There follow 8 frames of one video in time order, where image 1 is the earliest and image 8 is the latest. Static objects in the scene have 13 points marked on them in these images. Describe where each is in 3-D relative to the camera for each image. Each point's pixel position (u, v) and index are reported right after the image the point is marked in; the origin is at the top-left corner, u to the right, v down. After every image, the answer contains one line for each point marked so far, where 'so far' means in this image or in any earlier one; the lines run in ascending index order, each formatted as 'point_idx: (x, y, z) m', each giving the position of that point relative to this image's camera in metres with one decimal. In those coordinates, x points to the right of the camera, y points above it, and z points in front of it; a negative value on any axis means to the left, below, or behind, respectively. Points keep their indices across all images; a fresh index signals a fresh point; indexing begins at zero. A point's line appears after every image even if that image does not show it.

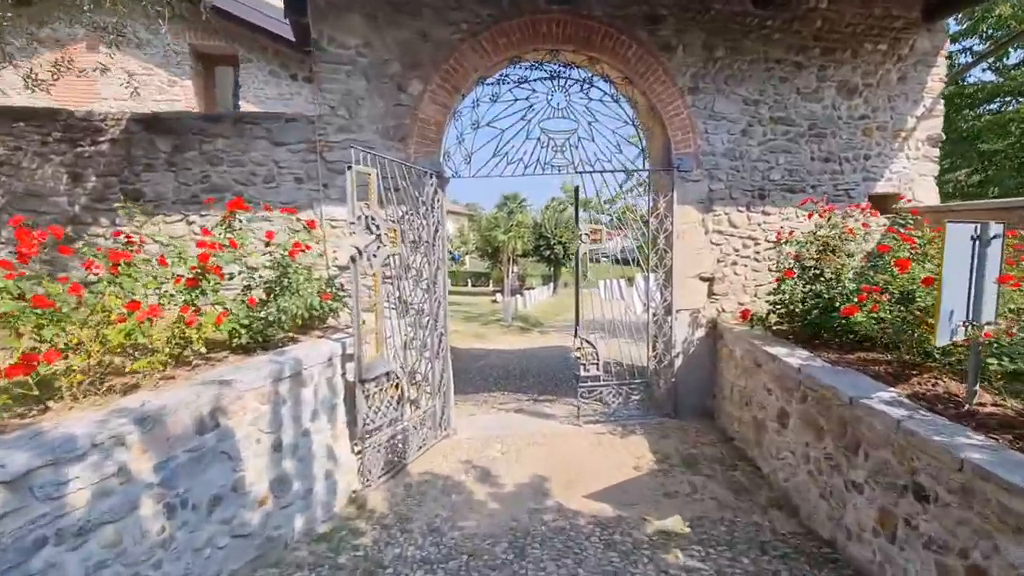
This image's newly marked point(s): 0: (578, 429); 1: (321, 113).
0: (+0.7, -1.4, +4.8) m
1: (-1.7, +1.6, +4.4) m
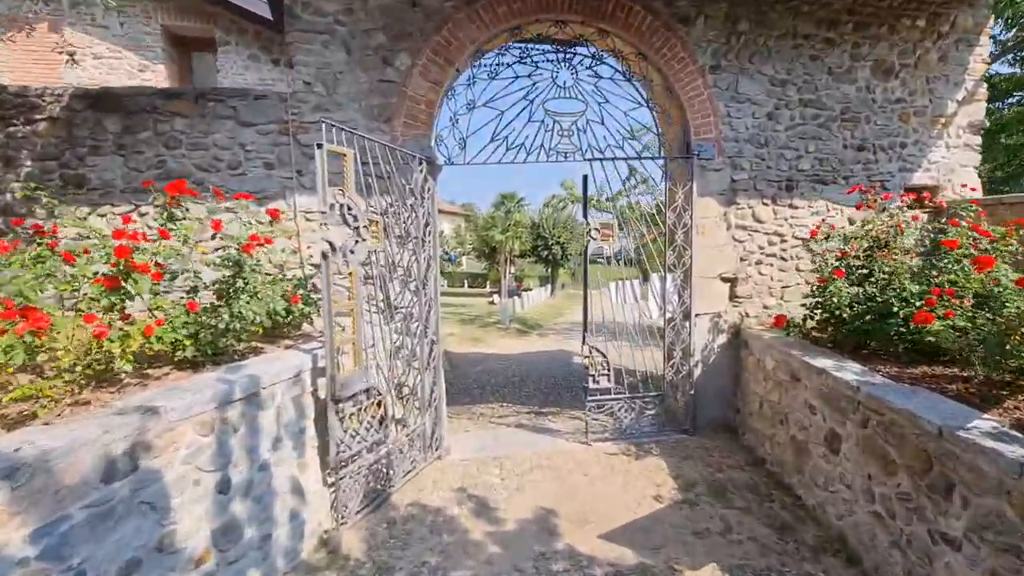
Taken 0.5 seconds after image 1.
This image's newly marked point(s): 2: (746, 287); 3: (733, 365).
0: (+0.7, -1.4, +4.3) m
1: (-1.7, +1.6, +3.9) m
2: (+2.2, 0.0, +4.7) m
3: (+2.1, -0.7, +4.6) m
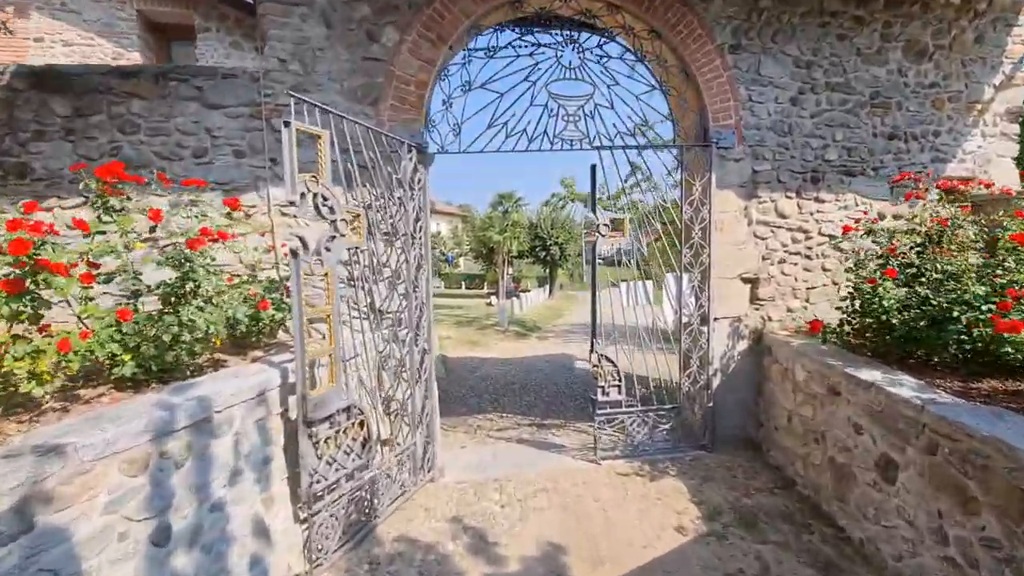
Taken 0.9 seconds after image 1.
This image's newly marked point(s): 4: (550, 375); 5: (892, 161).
0: (+0.7, -1.4, +3.8) m
1: (-1.7, +1.5, +3.4) m
2: (+2.2, 0.0, +4.3) m
3: (+2.1, -0.7, +4.2) m
4: (+0.6, -1.4, +7.7) m
5: (+3.5, +1.2, +4.5) m
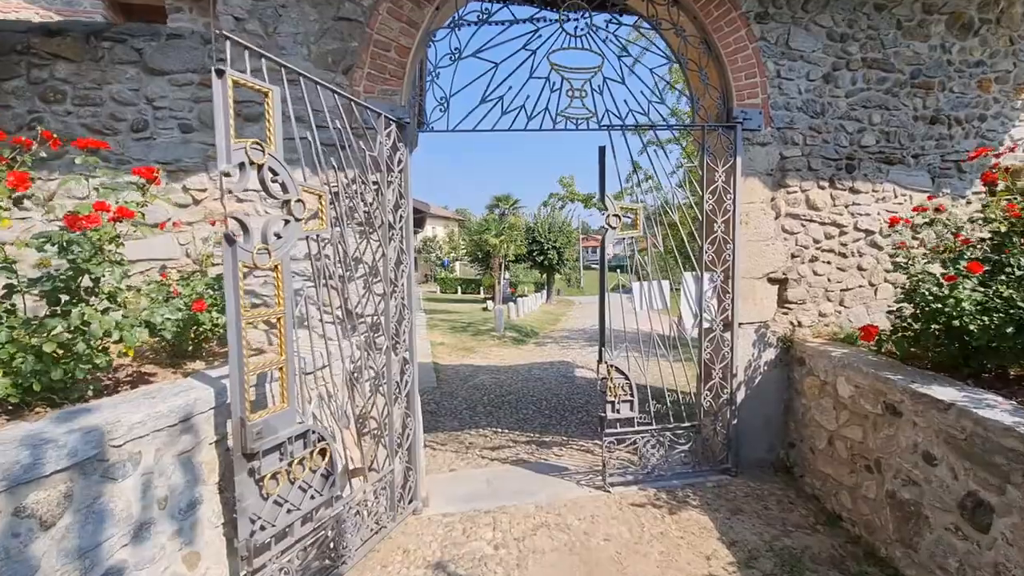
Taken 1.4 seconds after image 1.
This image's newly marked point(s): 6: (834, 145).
0: (+0.6, -1.4, +3.3) m
1: (-1.7, +1.5, +2.9) m
2: (+2.2, 0.0, +3.8) m
3: (+2.1, -0.8, +3.7) m
4: (+0.5, -1.4, +7.1) m
5: (+3.4, +1.1, +4.0) m
6: (+2.5, +1.1, +3.8) m
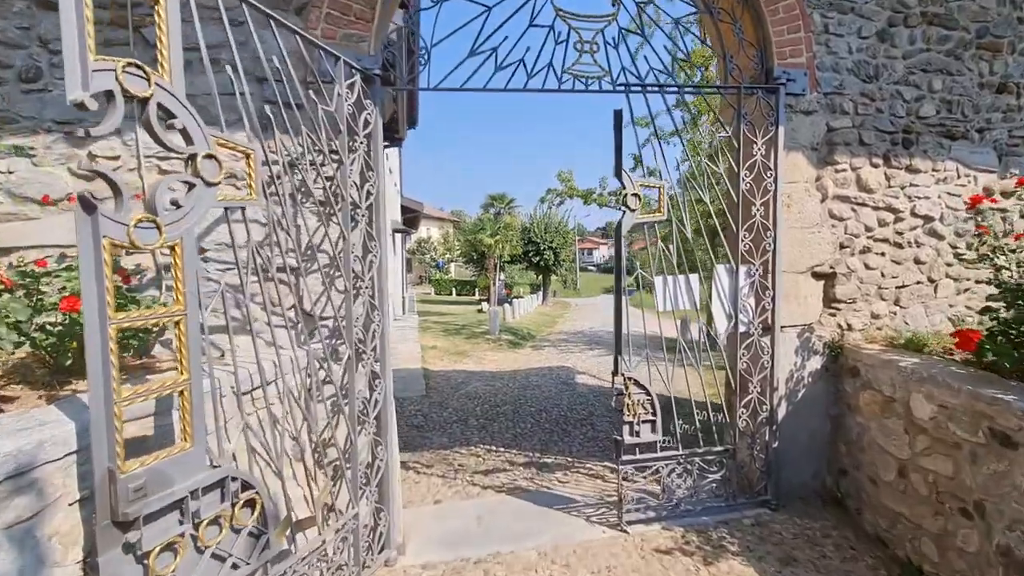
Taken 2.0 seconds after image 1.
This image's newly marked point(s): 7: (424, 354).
0: (+0.6, -1.4, +2.7) m
1: (-1.8, +1.6, +2.3) m
2: (+2.2, 0.0, +3.2) m
3: (+2.0, -0.7, +3.1) m
4: (+0.5, -1.4, +6.5) m
5: (+3.4, +1.2, +3.4) m
6: (+2.5, +1.1, +3.2) m
7: (-1.8, -1.3, +9.8) m
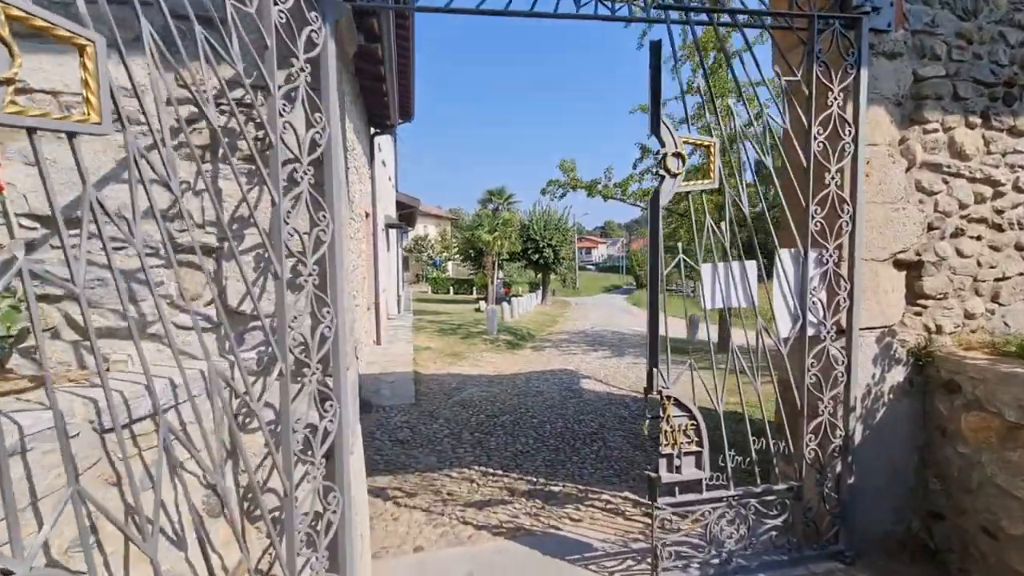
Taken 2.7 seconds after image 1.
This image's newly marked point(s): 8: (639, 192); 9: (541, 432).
0: (+0.6, -1.3, +2.0) m
1: (-1.7, +1.6, +1.6) m
2: (+2.2, +0.1, +2.5) m
3: (+2.0, -0.7, +2.5) m
4: (+0.5, -1.4, +5.8) m
5: (+3.4, +1.2, +2.7) m
6: (+2.5, +1.2, +2.5) m
7: (-1.8, -1.3, +9.2) m
8: (+2.6, +1.9, +9.9) m
9: (+0.3, -1.4, +4.7) m
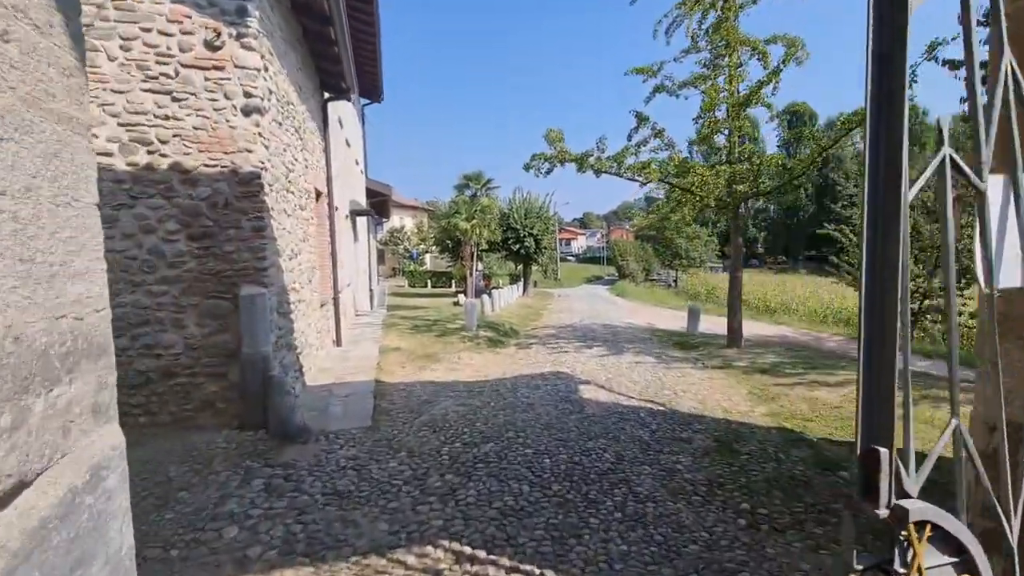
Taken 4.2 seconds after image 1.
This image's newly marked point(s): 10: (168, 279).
0: (+0.6, -1.3, +0.8) m
1: (-1.8, +1.7, +0.2) m
2: (+2.2, +0.2, +1.3) m
3: (+2.0, -0.6, +1.2) m
4: (+0.3, -1.2, +4.6) m
5: (+3.4, +1.3, +1.5) m
6: (+2.4, +1.3, +1.3) m
7: (-2.1, -1.1, +7.8) m
8: (+2.2, +2.2, +8.6) m
9: (+0.2, -1.3, +3.4) m
10: (-2.8, +0.1, +4.0) m
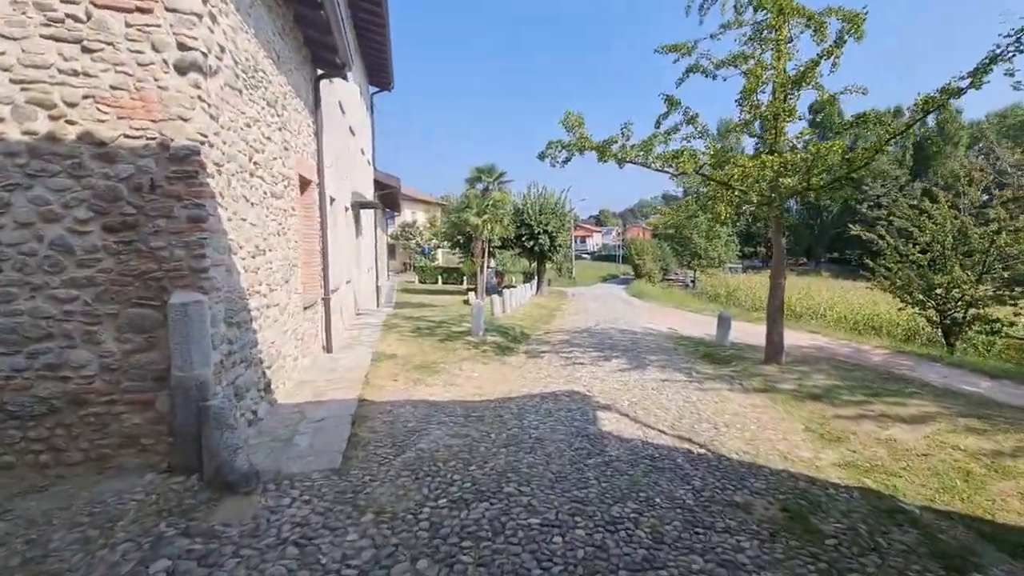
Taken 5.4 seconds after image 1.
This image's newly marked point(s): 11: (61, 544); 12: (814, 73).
0: (+0.5, -1.4, -0.2) m
1: (-1.8, +1.6, -0.7) m
2: (+2.1, 0.0, +0.3) m
3: (+2.0, -0.7, +0.2) m
4: (+0.3, -1.3, +3.6) m
5: (+3.3, +1.2, +0.5) m
6: (+2.4, +1.1, +0.3) m
7: (-2.0, -1.1, +6.9) m
8: (+2.4, +2.1, +7.6) m
9: (+0.2, -1.3, +2.4) m
10: (-2.8, 0.0, +3.2) m
11: (-2.4, -1.3, +2.6) m
12: (+4.3, +3.0, +7.0) m
